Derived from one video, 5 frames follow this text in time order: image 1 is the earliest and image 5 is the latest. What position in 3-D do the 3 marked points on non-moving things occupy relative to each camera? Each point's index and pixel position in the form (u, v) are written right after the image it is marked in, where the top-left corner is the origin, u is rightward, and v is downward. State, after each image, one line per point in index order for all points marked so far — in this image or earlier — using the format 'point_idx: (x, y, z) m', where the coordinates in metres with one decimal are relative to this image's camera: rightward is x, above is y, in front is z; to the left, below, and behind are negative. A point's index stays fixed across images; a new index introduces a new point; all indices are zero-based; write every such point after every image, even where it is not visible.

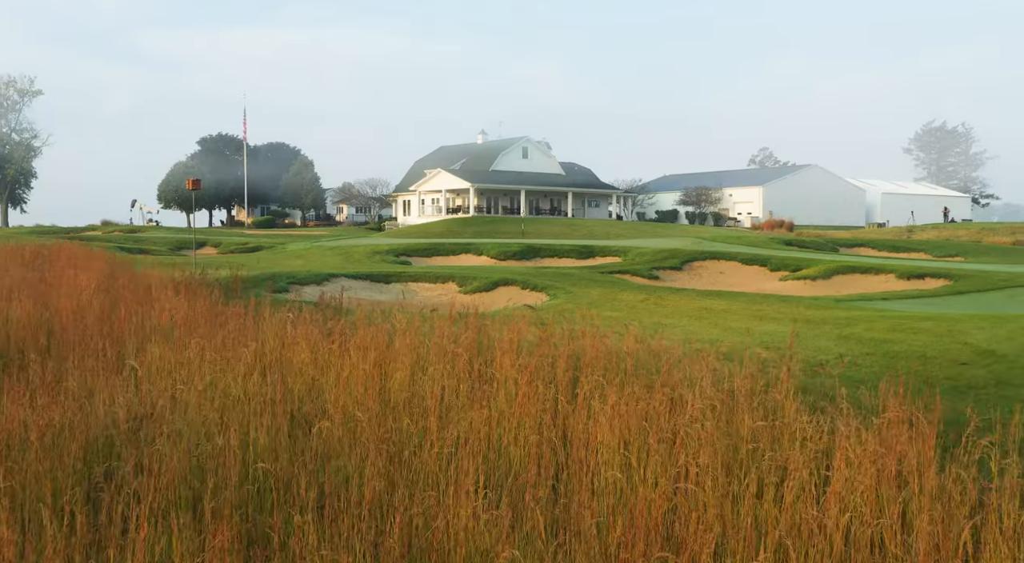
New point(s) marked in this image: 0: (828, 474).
0: (+1.9, -1.2, +5.1) m
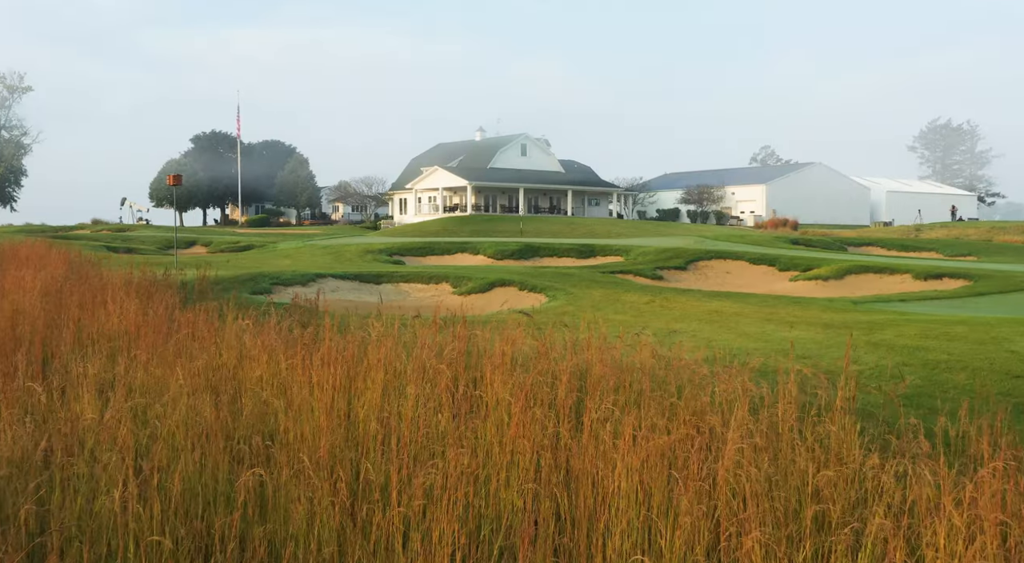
0: (+1.9, -1.2, +3.9) m
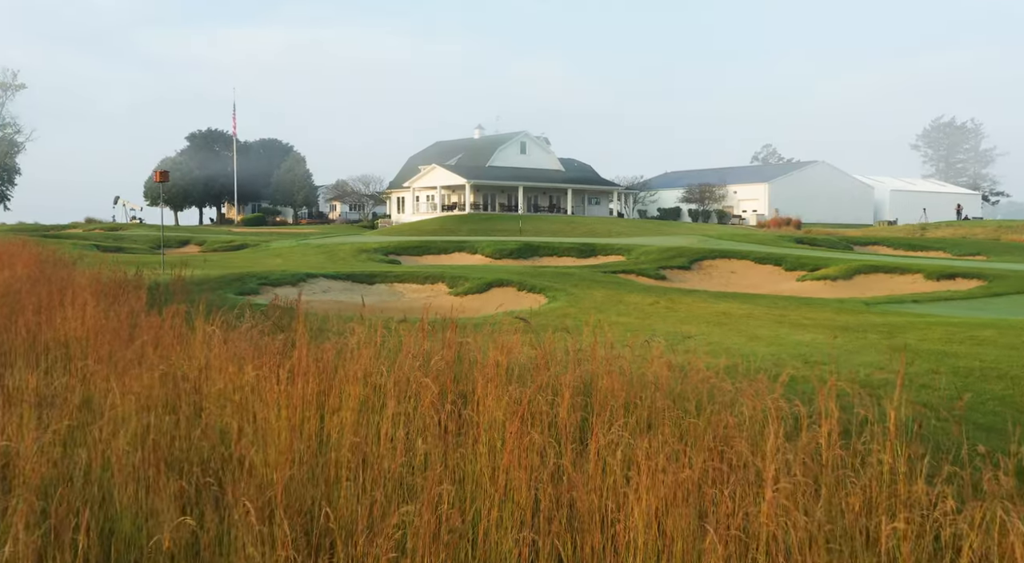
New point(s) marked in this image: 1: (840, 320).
0: (+1.8, -1.2, +3.0) m
1: (+5.9, -0.7, +14.9) m
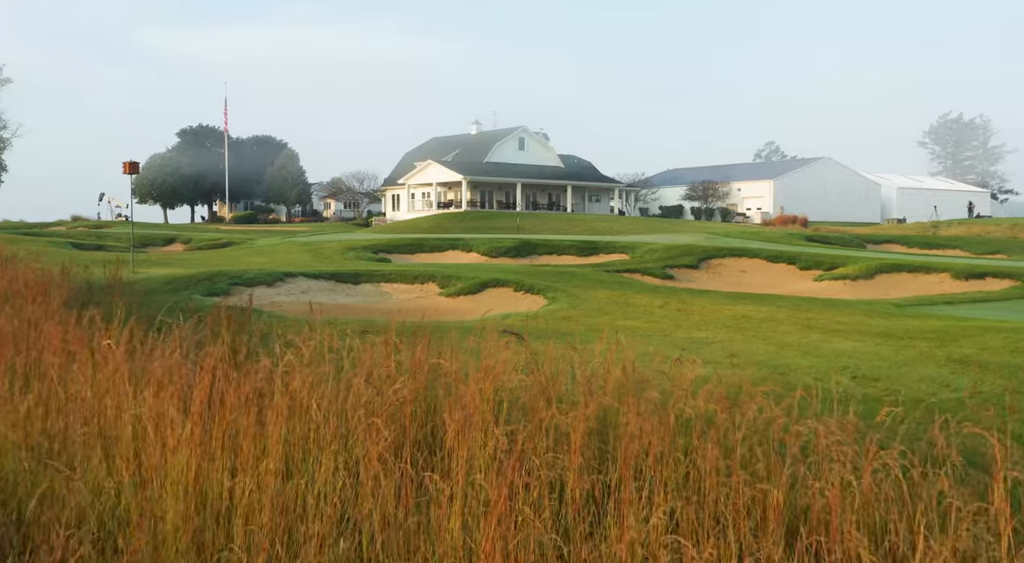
0: (+1.8, -1.2, +1.4) m
1: (+5.8, -0.7, +13.2) m
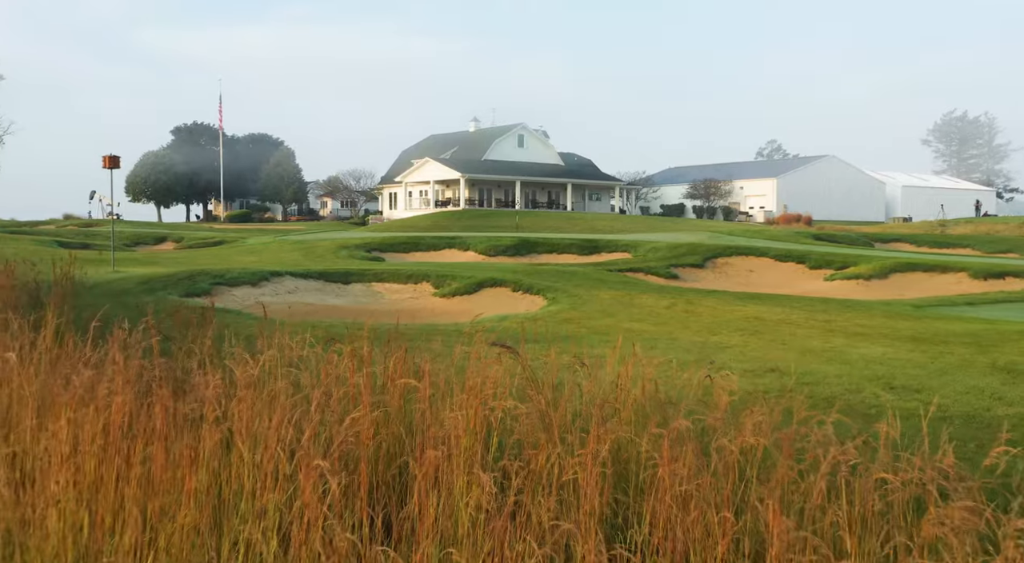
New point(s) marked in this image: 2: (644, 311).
0: (+1.7, -1.2, +0.4) m
1: (+5.7, -0.7, +12.3) m
2: (+2.2, -0.5, +14.2) m
